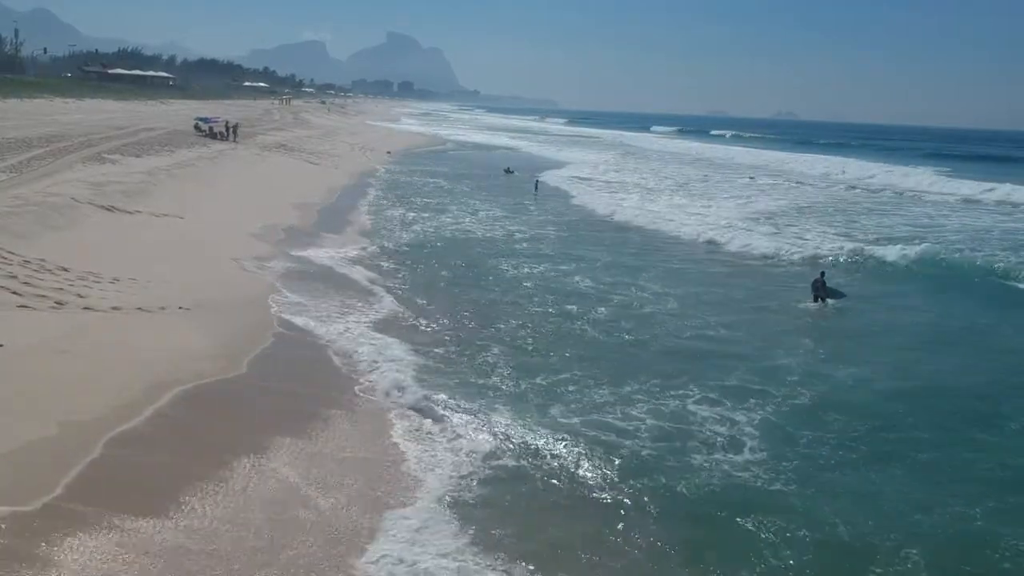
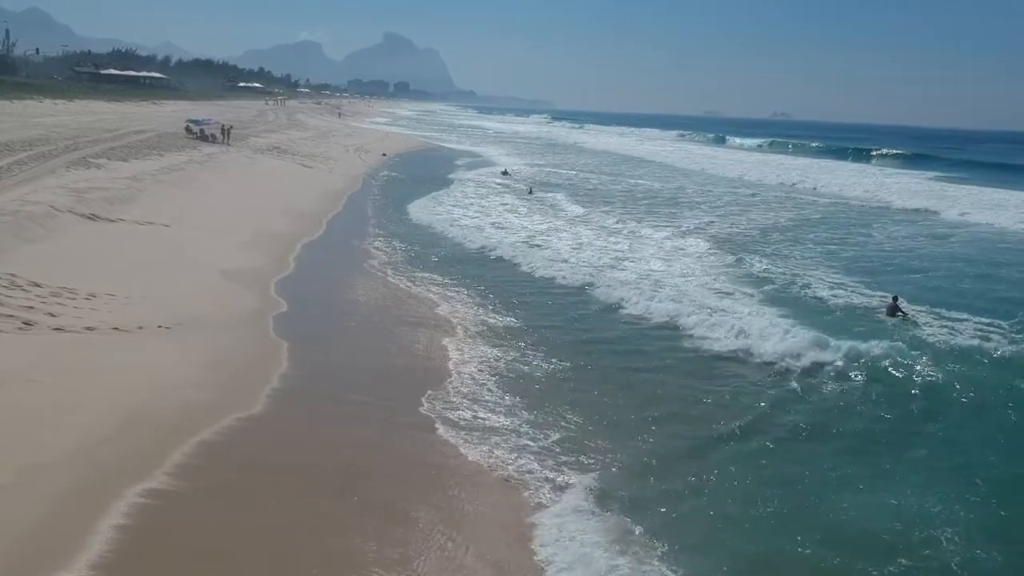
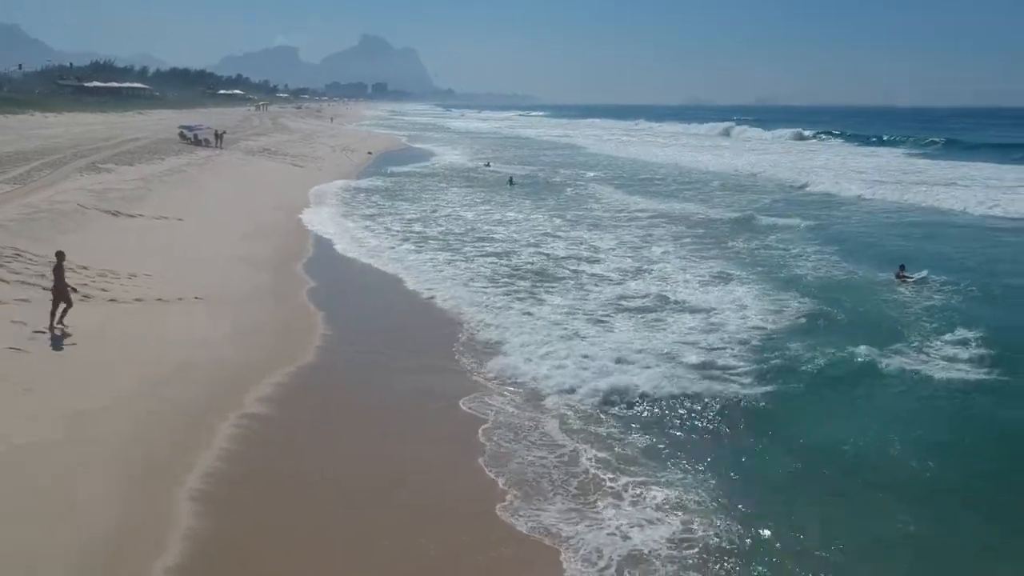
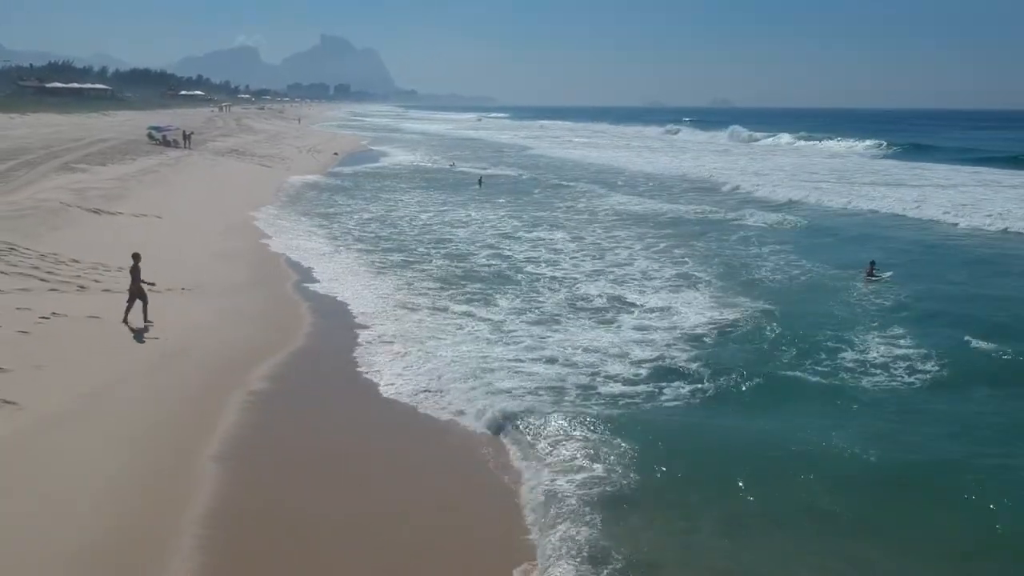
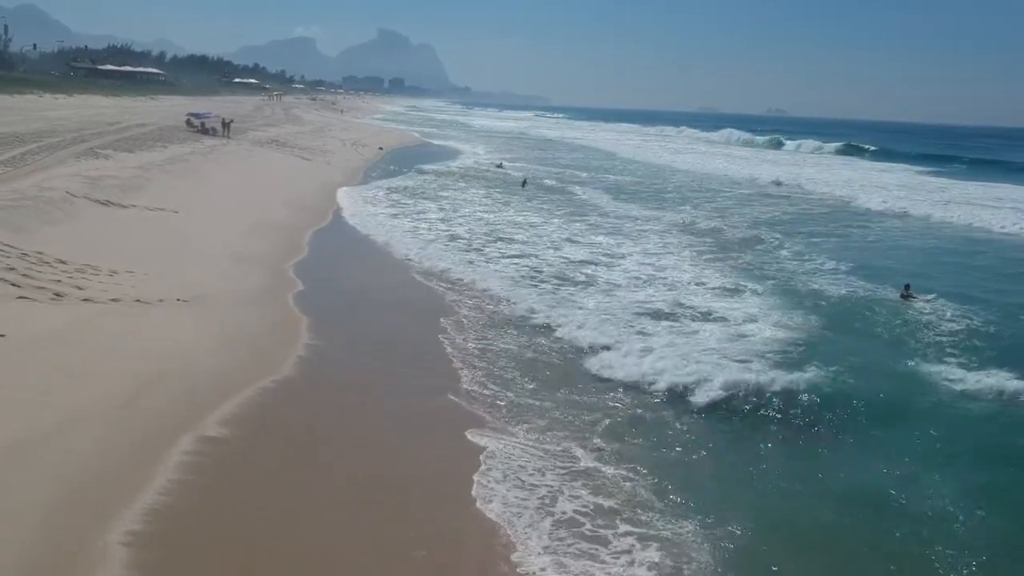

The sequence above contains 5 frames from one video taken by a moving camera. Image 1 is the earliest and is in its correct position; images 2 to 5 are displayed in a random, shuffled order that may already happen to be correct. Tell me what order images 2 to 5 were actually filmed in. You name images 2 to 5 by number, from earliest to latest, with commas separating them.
2, 5, 3, 4
